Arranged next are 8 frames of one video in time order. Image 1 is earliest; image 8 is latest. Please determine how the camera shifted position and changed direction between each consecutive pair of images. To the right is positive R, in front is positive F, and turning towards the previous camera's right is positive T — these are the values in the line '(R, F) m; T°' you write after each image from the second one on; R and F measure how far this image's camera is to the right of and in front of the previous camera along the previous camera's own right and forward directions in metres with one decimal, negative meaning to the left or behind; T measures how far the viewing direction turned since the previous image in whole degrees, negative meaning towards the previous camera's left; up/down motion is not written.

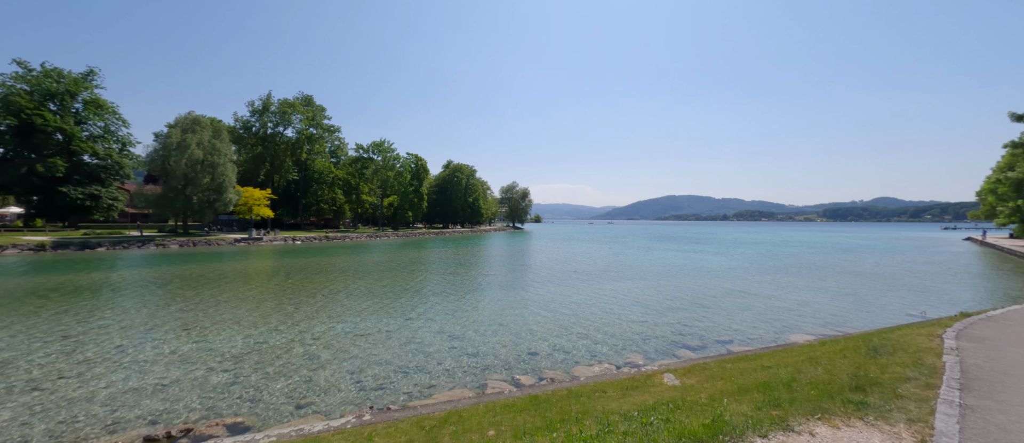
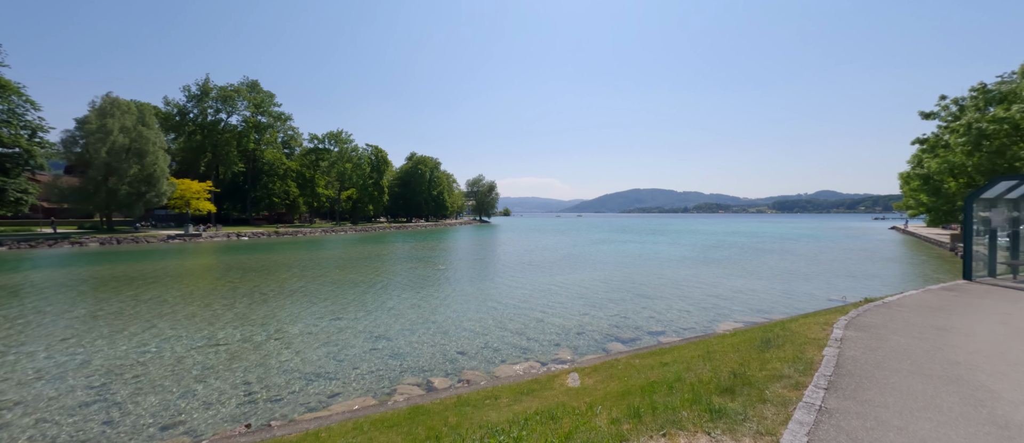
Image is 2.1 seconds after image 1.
(+1.1, +0.5) m; +5°
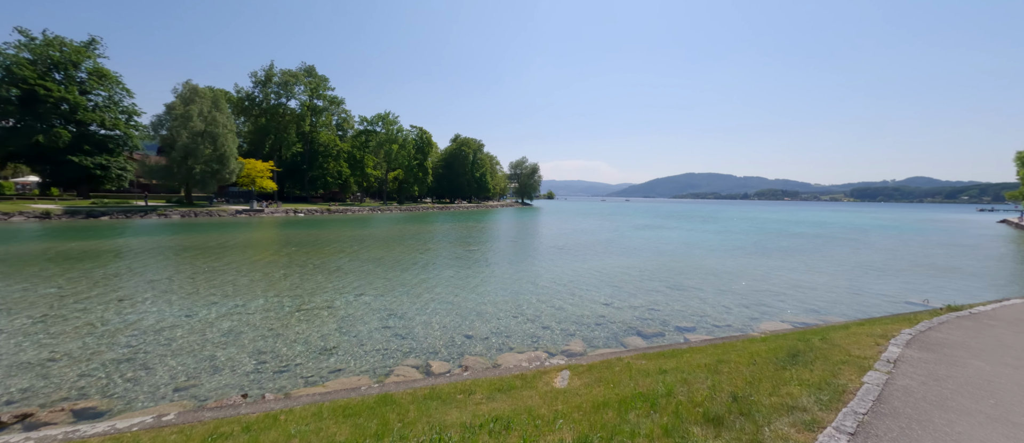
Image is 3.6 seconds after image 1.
(+0.8, +0.6) m; -7°
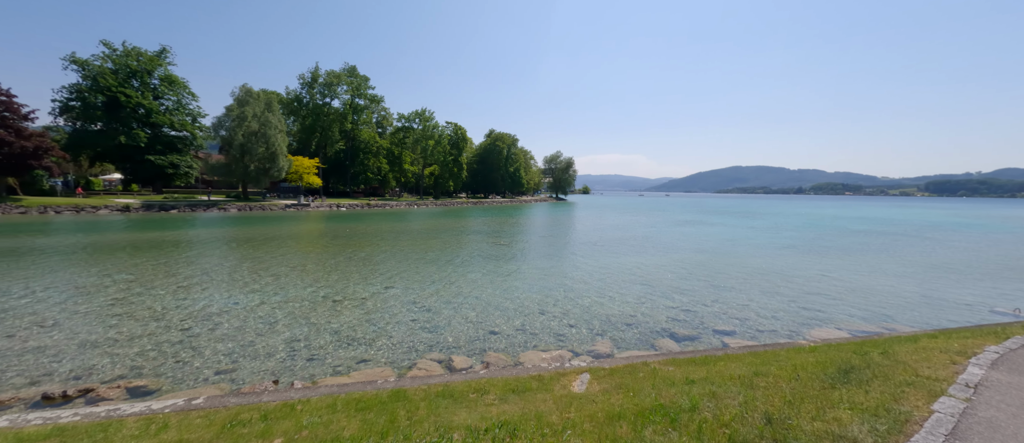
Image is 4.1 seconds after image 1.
(+0.2, +0.3) m; -6°
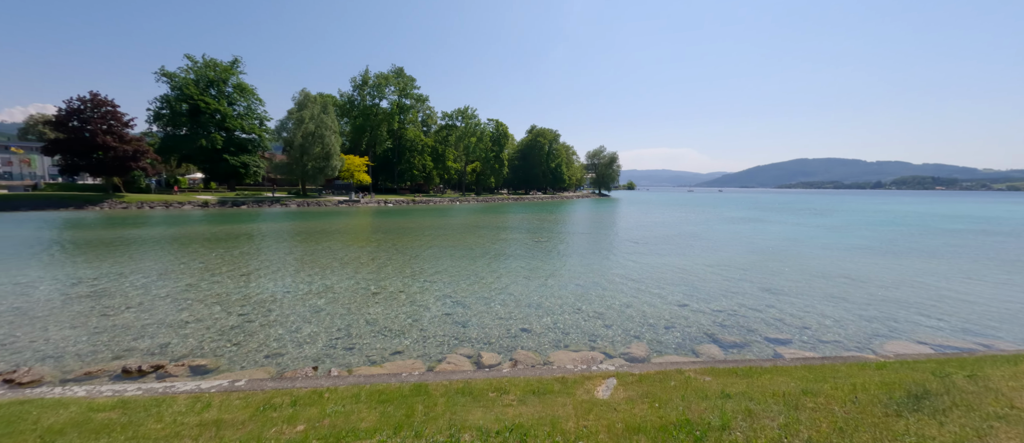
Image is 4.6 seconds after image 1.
(+0.2, +0.2) m; -7°
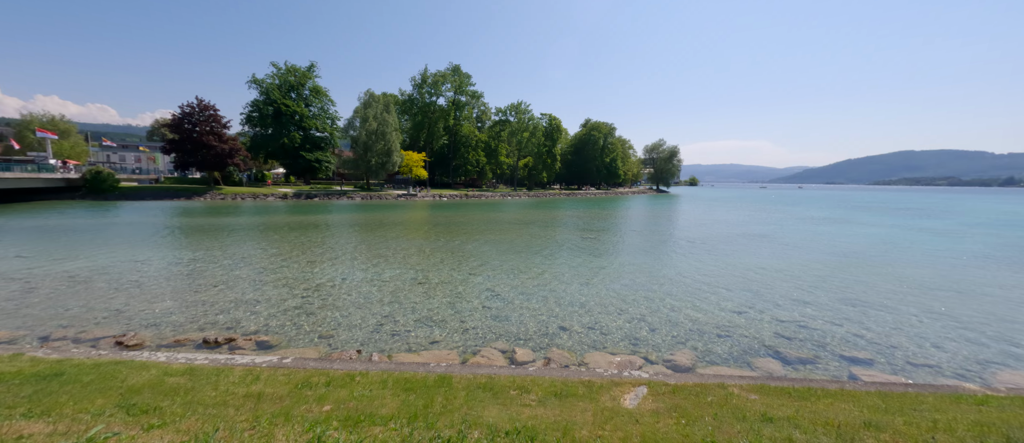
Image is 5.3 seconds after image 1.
(+0.3, +0.2) m; -8°
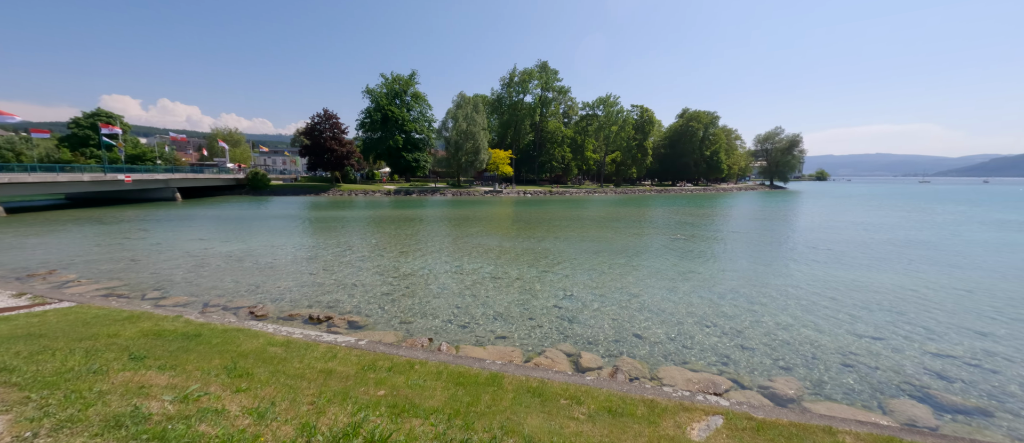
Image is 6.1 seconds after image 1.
(+0.3, +0.3) m; -13°
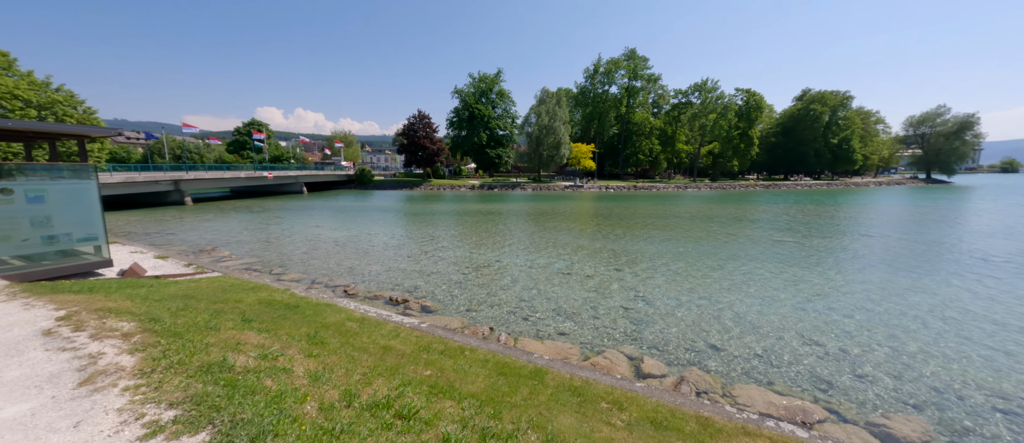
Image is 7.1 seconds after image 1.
(+0.4, +0.2) m; -12°
